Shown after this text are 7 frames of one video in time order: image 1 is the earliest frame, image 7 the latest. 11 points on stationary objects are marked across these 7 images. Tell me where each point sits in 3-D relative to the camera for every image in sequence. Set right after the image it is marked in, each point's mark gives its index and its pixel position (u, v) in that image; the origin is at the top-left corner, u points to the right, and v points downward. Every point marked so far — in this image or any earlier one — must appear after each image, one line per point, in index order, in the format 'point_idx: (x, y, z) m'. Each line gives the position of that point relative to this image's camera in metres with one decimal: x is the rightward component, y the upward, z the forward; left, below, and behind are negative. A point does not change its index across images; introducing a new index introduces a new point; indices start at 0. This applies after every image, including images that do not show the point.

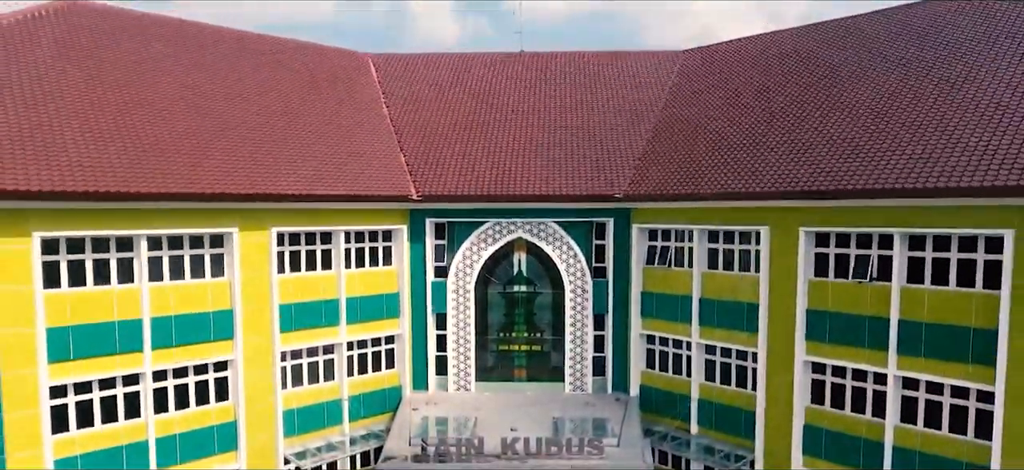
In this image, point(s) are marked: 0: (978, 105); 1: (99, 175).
0: (+10.5, +3.0, +13.0) m
1: (-9.0, +1.3, +12.5) m
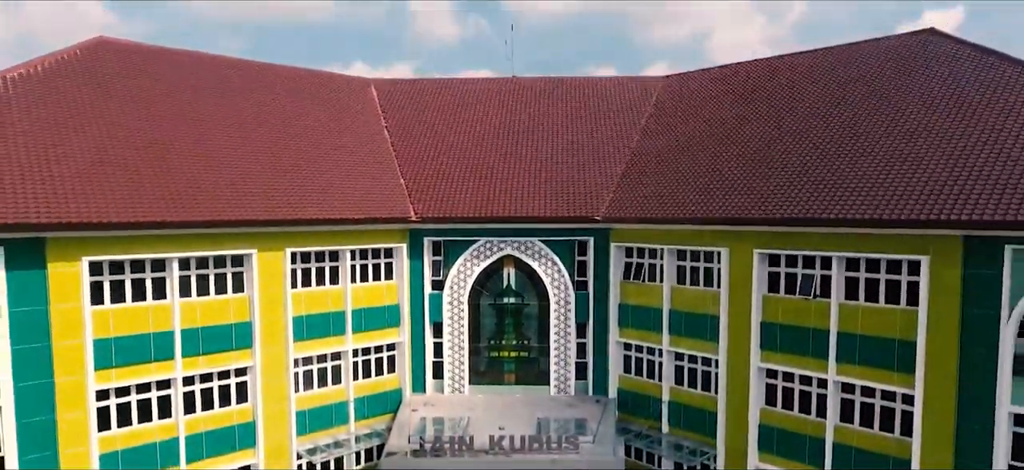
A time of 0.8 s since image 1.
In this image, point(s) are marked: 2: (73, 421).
0: (+10.2, +2.4, +14.8) m
1: (-9.3, +0.7, +14.3) m
2: (-10.5, -4.4, +13.7) m
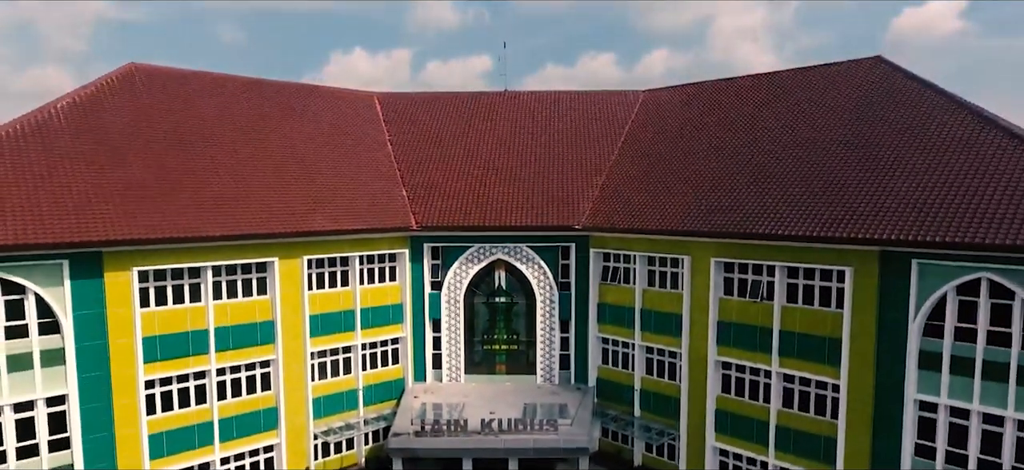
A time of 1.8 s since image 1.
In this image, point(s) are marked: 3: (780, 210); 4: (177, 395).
0: (+9.8, +2.1, +17.0) m
1: (-9.7, +0.4, +16.6) m
2: (-10.8, -4.8, +16.1) m
3: (+7.6, +0.8, +16.9) m
4: (-10.0, -4.8, +17.2) m
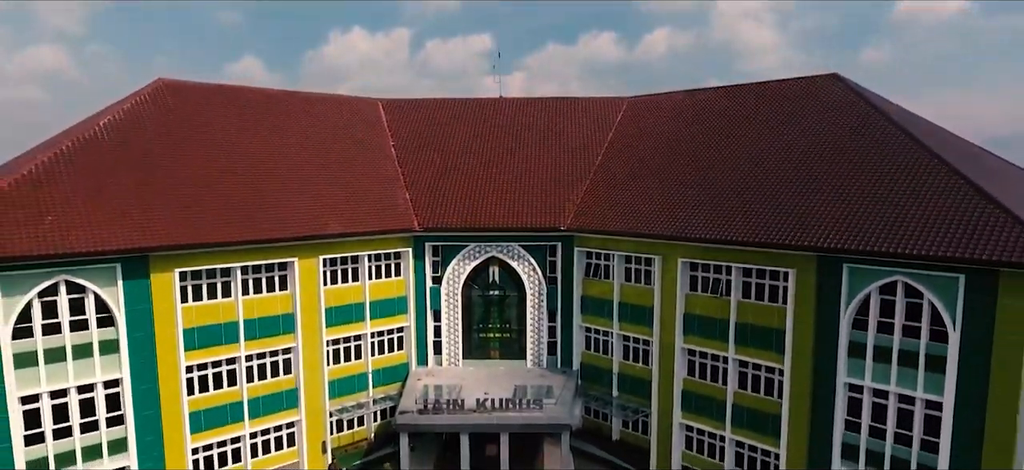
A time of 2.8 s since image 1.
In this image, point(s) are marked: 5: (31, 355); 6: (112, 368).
0: (+9.5, +2.0, +19.4) m
1: (-10.0, +0.2, +19.0) m
2: (-11.2, -5.0, +18.7) m
3: (+7.3, +0.6, +19.3) m
4: (-10.3, -4.9, +19.8) m
5: (-13.8, -3.4, +16.6) m
6: (-12.4, -4.1, +17.8) m
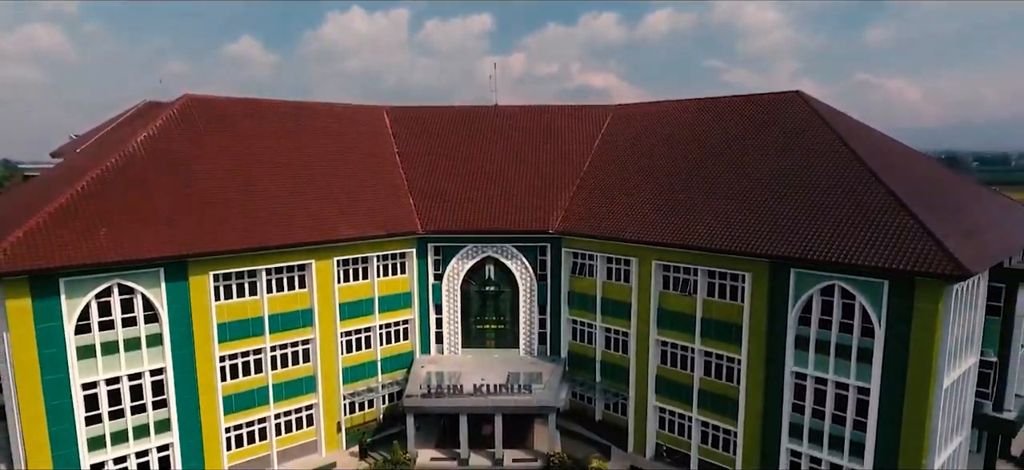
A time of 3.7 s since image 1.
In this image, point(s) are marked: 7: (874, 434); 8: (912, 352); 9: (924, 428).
0: (+9.3, +1.7, +21.8) m
1: (-10.3, 0.0, +21.6) m
2: (-11.4, -5.2, +21.4) m
3: (+7.0, +0.4, +21.8) m
4: (-10.6, -5.2, +22.5) m
5: (-14.1, -3.7, +19.2) m
6: (-12.7, -4.4, +20.5) m
7: (+11.5, -6.3, +18.2) m
8: (+12.0, -3.5, +17.3) m
9: (+12.4, -5.8, +17.3) m
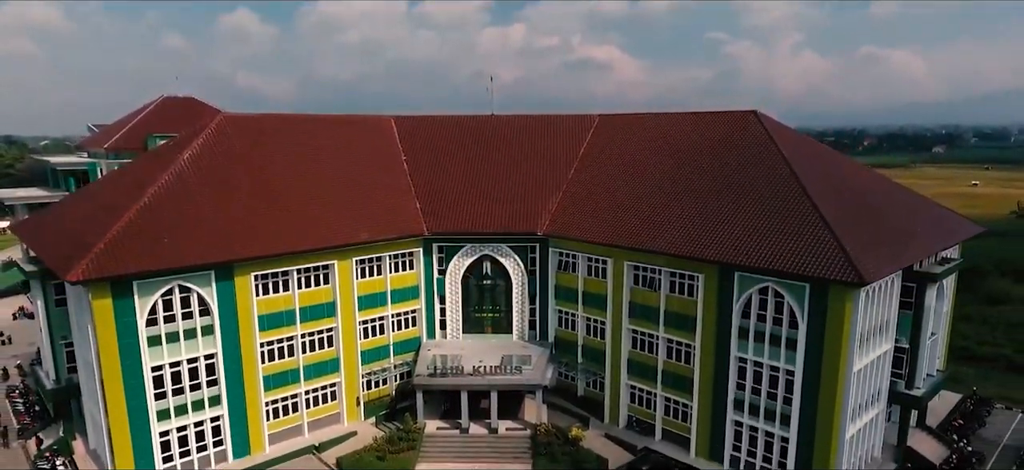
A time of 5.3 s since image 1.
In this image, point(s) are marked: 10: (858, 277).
0: (+8.9, +1.5, +25.7) m
1: (-10.6, -0.3, +25.5) m
2: (-11.7, -5.5, +25.6) m
3: (+6.7, +0.1, +25.8) m
4: (-10.9, -5.4, +26.7) m
5: (-14.4, -4.1, +23.4) m
6: (-13.0, -4.7, +24.7) m
7: (+11.1, -6.7, +22.4) m
8: (+11.7, -4.0, +21.4) m
9: (+12.1, -6.3, +21.5) m
10: (+12.0, -1.5, +20.0) m
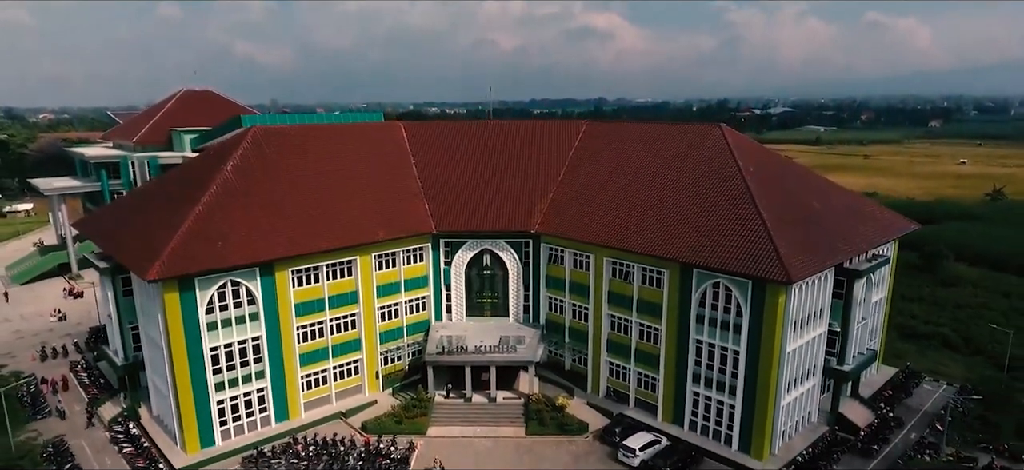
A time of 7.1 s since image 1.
0: (+8.7, +1.4, +30.2) m
1: (-10.8, -0.4, +30.1) m
2: (-11.9, -5.6, +30.5) m
3: (+6.5, +0.1, +30.4) m
4: (-11.1, -5.4, +31.5) m
5: (-14.6, -4.3, +28.1) m
6: (-13.2, -4.8, +29.5) m
7: (+10.9, -6.9, +27.3) m
8: (+11.5, -4.3, +26.2) m
9: (+11.9, -6.5, +26.4) m
10: (+11.8, -1.8, +24.6) m
